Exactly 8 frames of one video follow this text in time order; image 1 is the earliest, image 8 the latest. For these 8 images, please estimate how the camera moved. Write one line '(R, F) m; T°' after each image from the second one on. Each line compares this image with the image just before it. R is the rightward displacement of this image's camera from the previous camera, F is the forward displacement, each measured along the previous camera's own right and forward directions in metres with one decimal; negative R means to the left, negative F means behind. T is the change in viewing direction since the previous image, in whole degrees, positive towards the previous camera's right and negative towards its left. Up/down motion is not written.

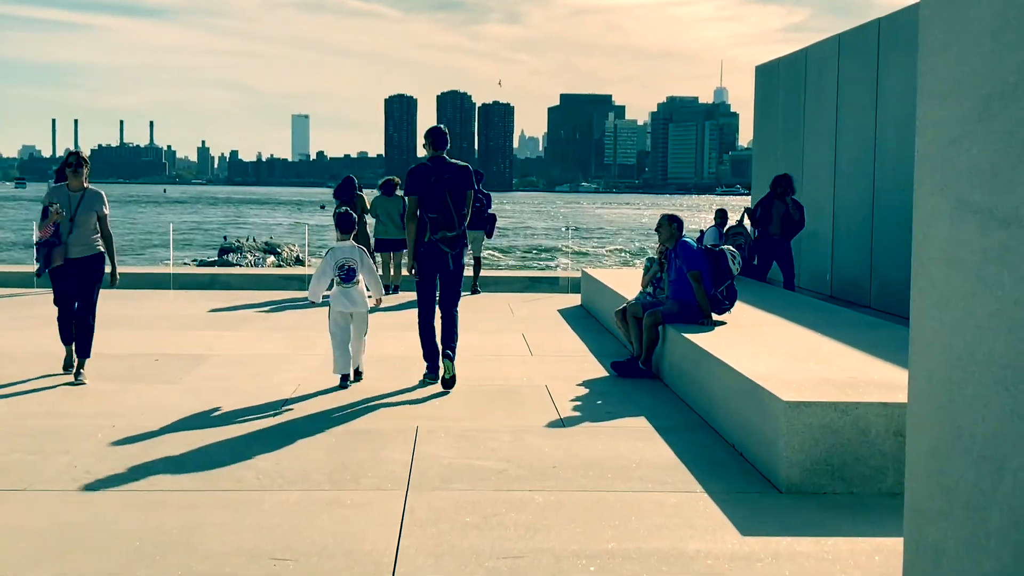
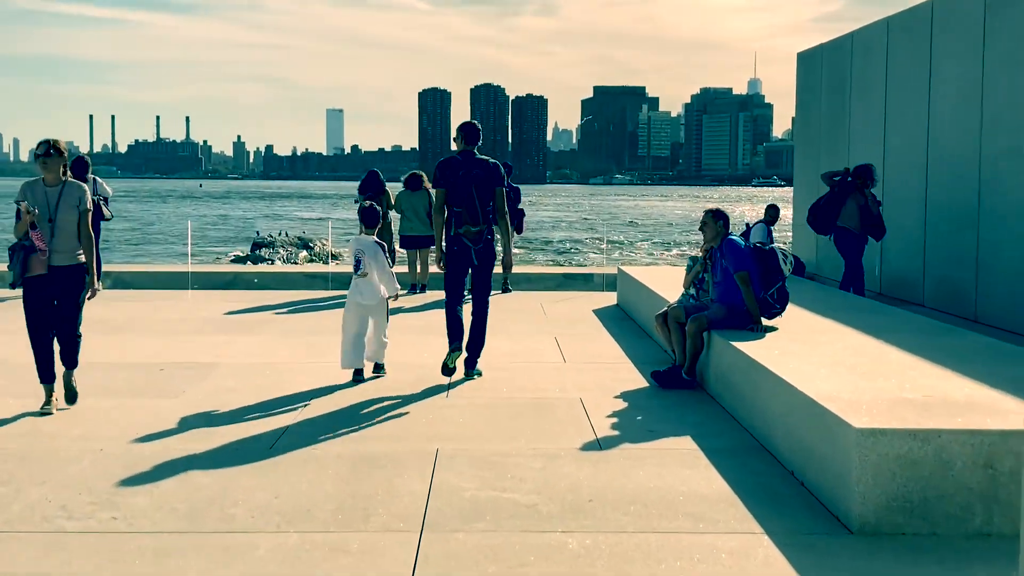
(0.0, +0.6) m; -2°
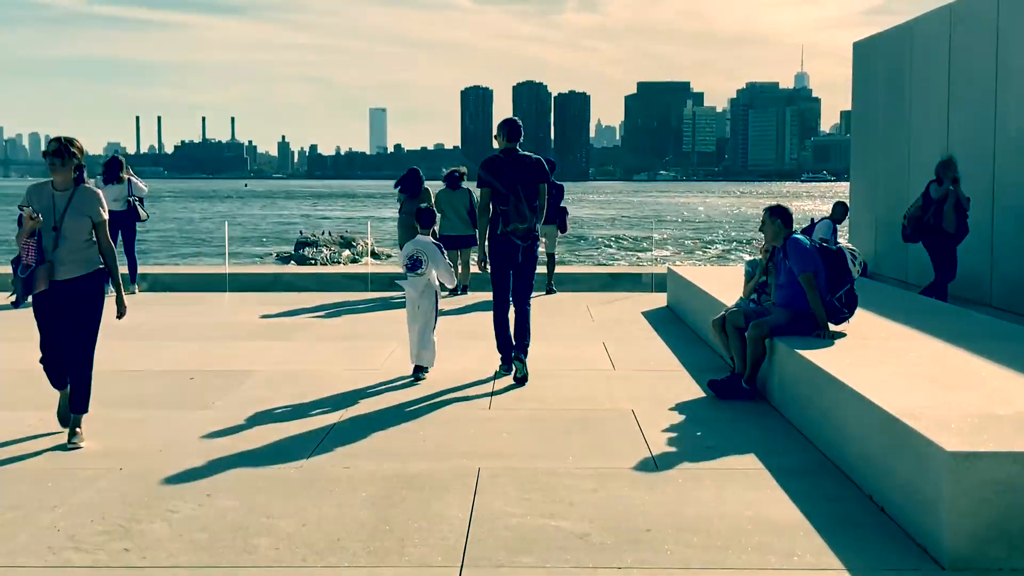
(0.0, +0.4) m; -2°
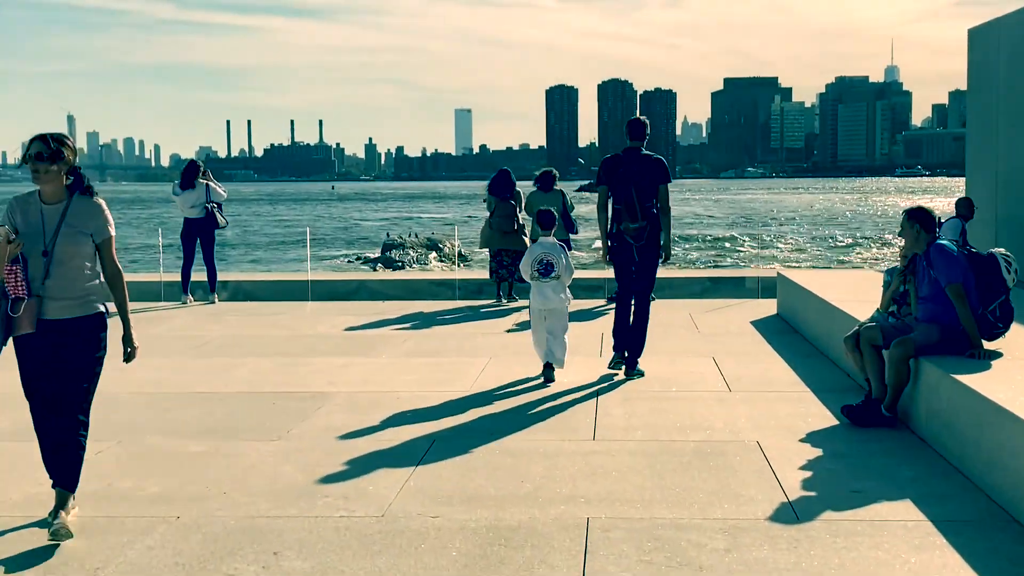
(-0.1, +0.7) m; -4°
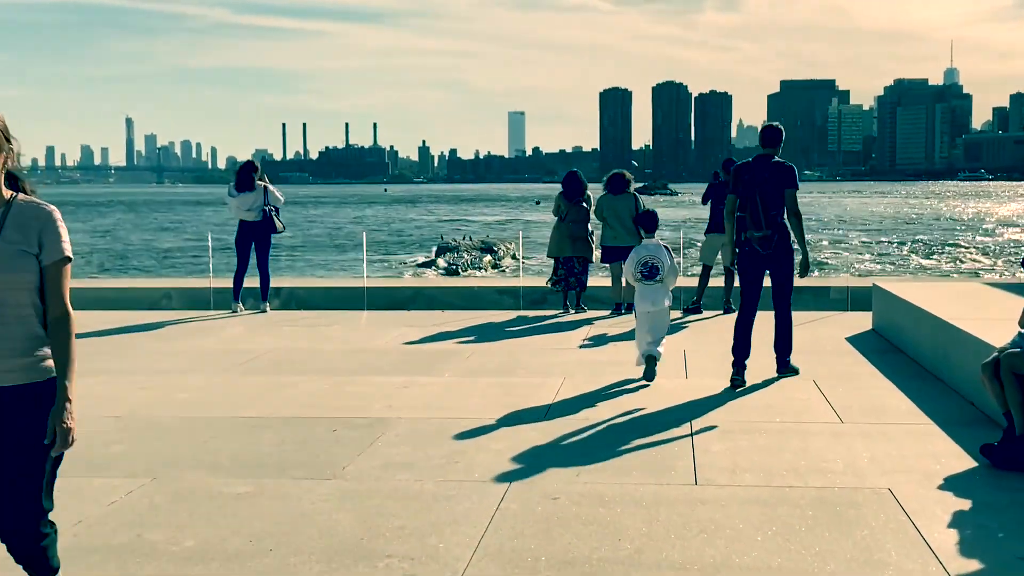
(-0.1, +0.8) m; -2°
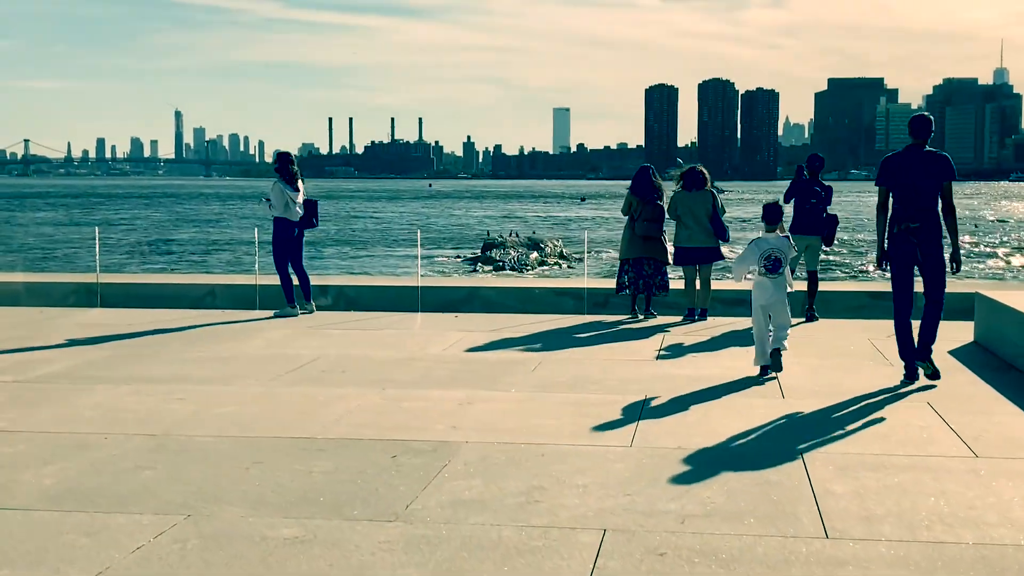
(-0.2, +0.8) m; -2°
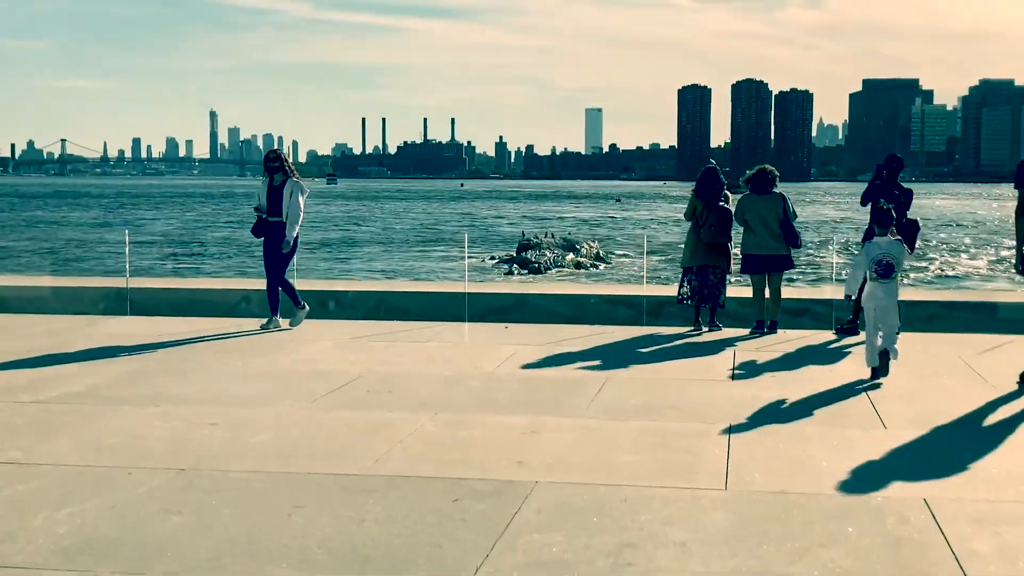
(-0.2, +0.7) m; -1°
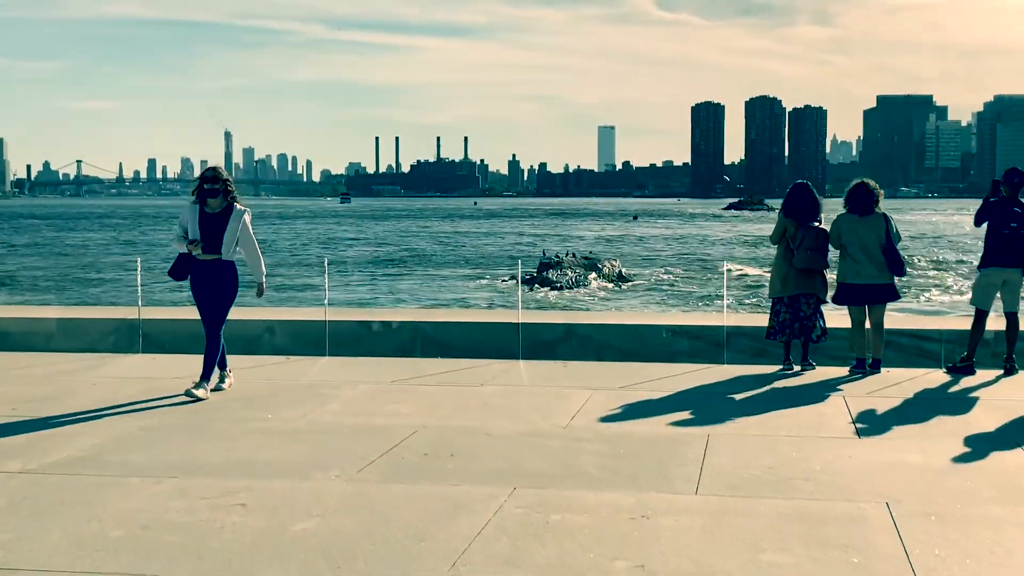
(-0.3, +1.2) m; -1°
